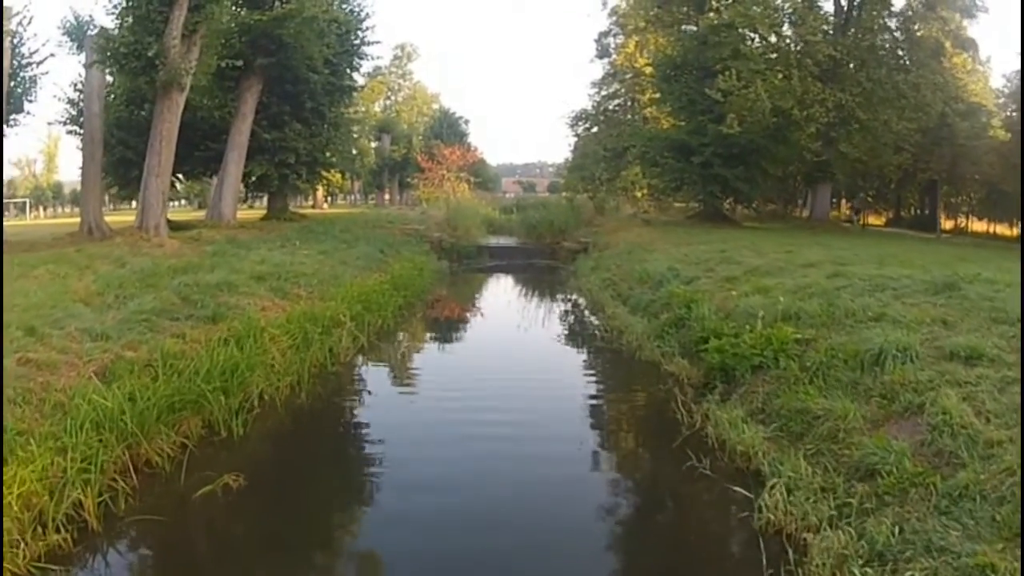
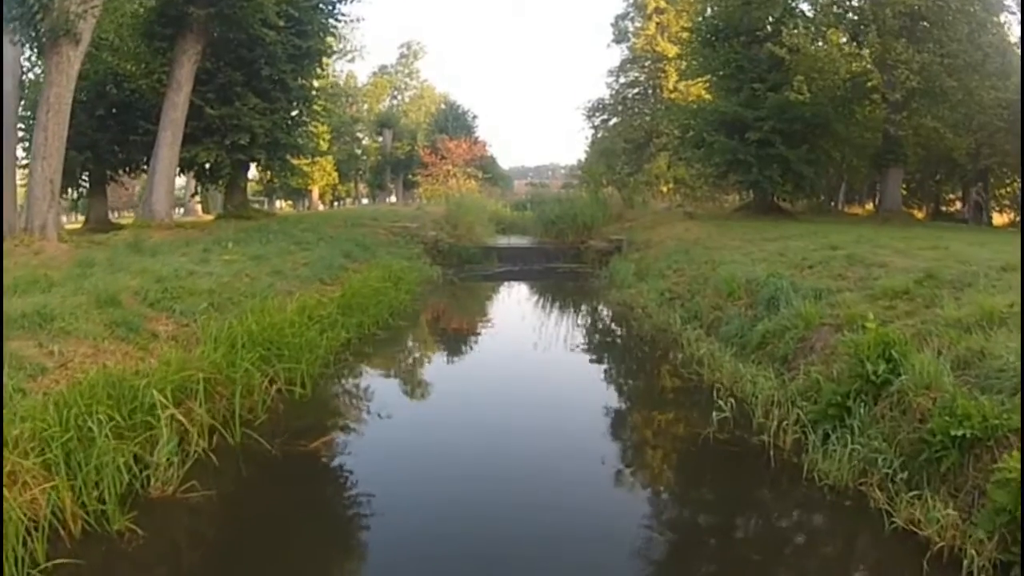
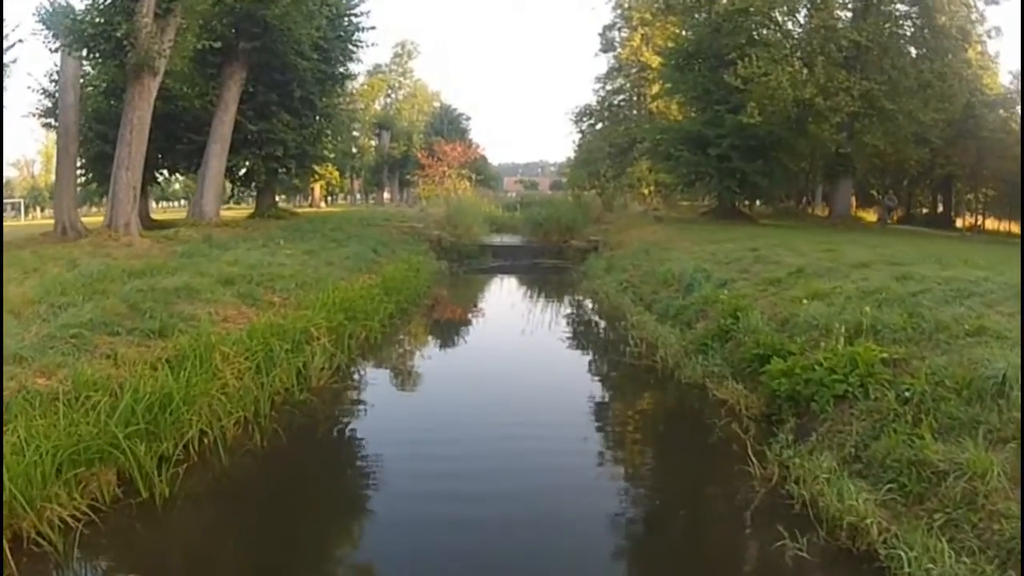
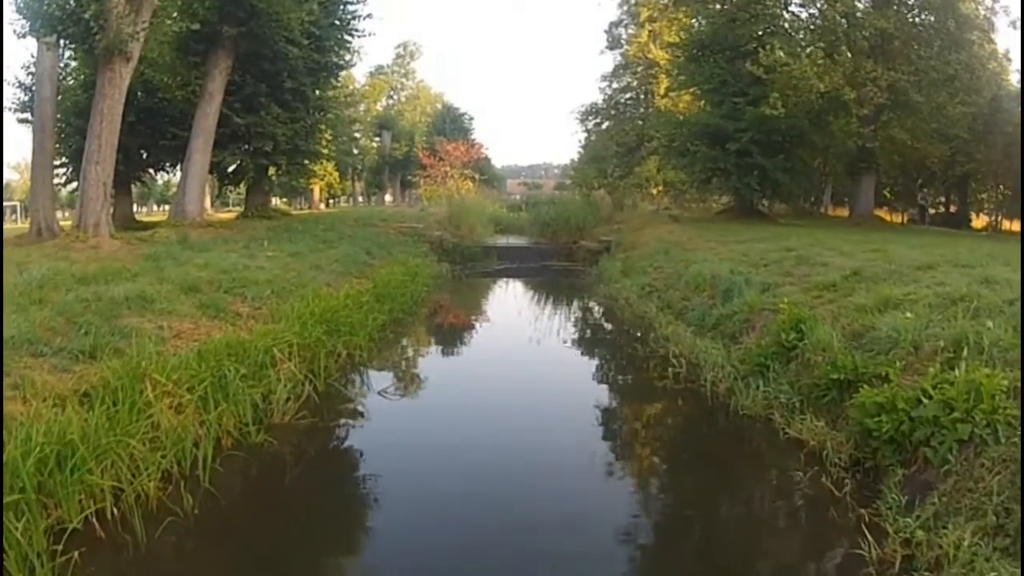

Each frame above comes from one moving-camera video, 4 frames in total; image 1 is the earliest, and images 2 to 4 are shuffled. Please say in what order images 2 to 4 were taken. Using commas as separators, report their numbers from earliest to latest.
3, 4, 2
